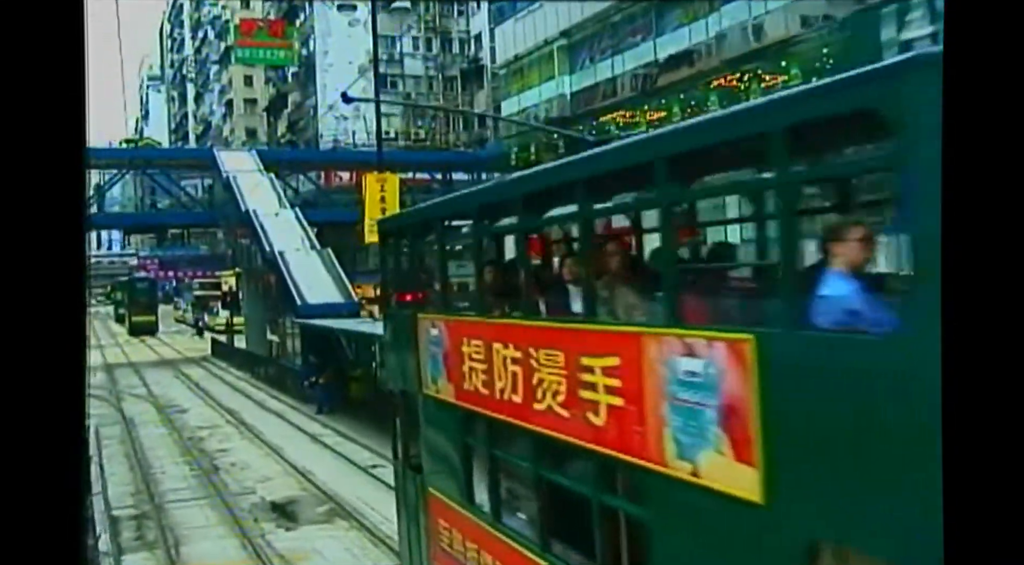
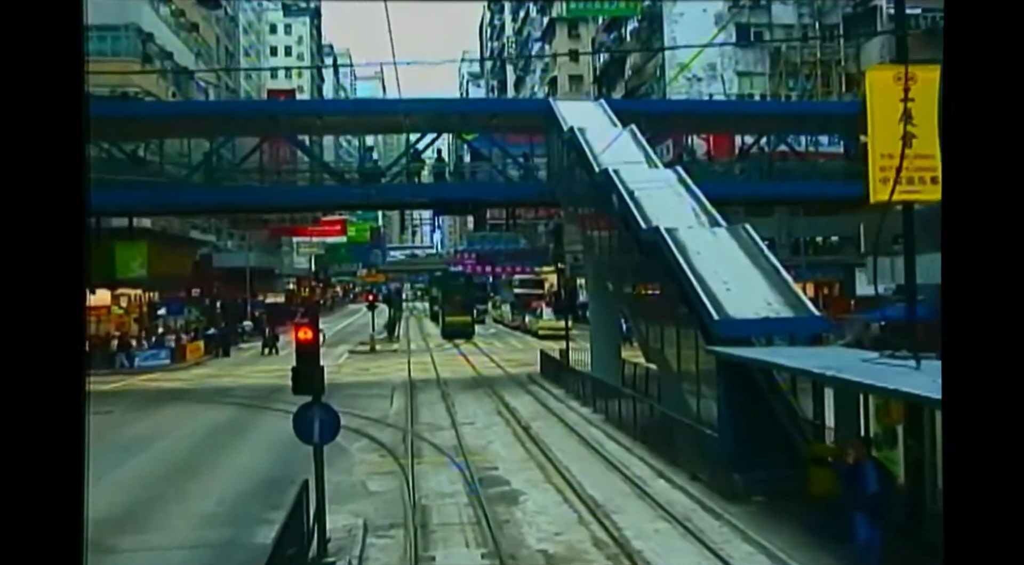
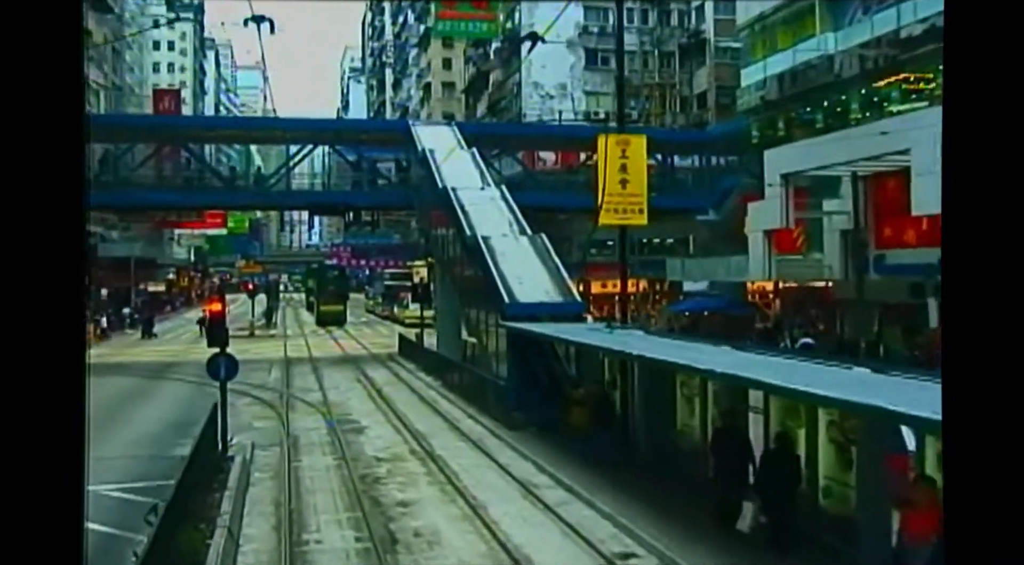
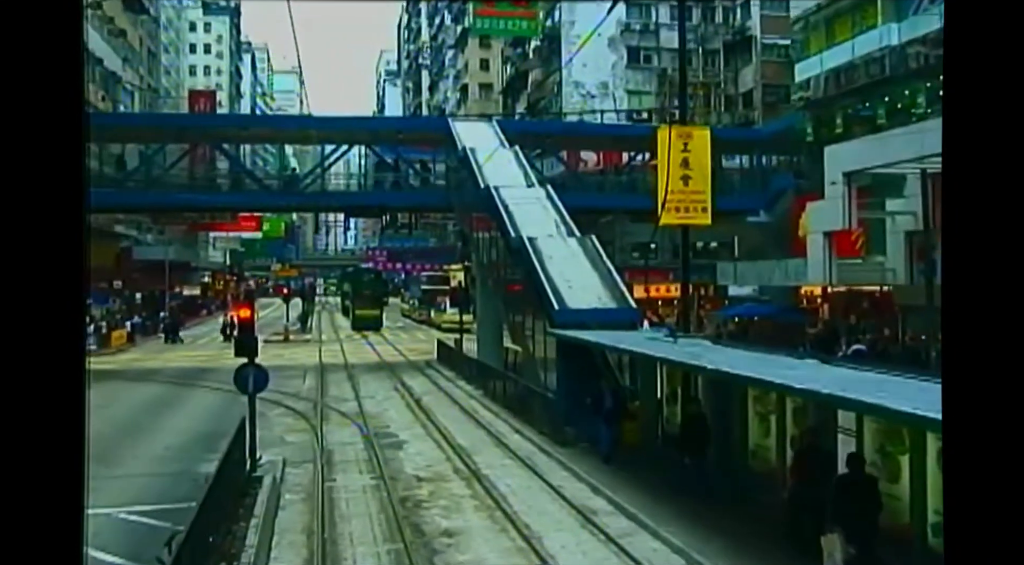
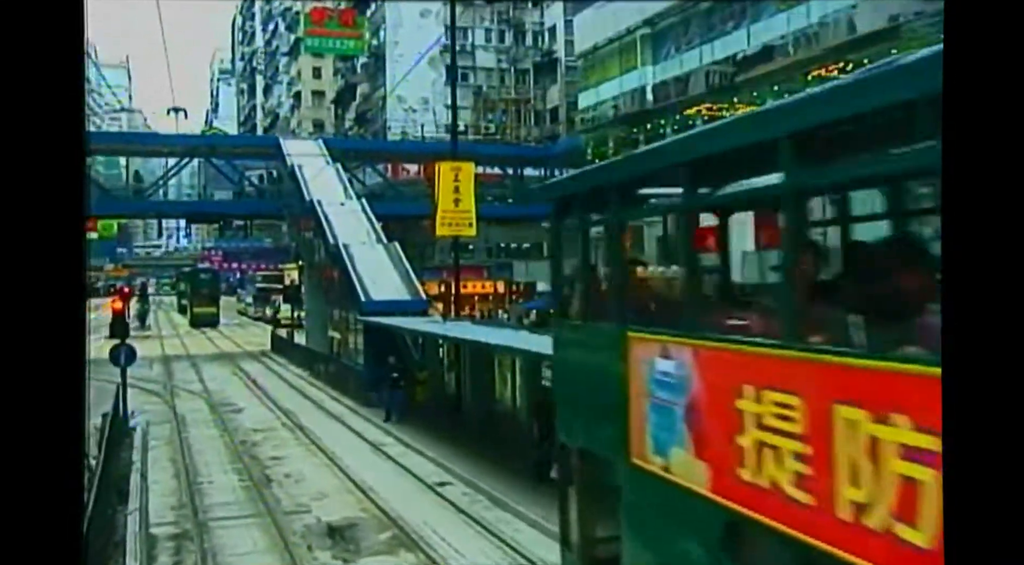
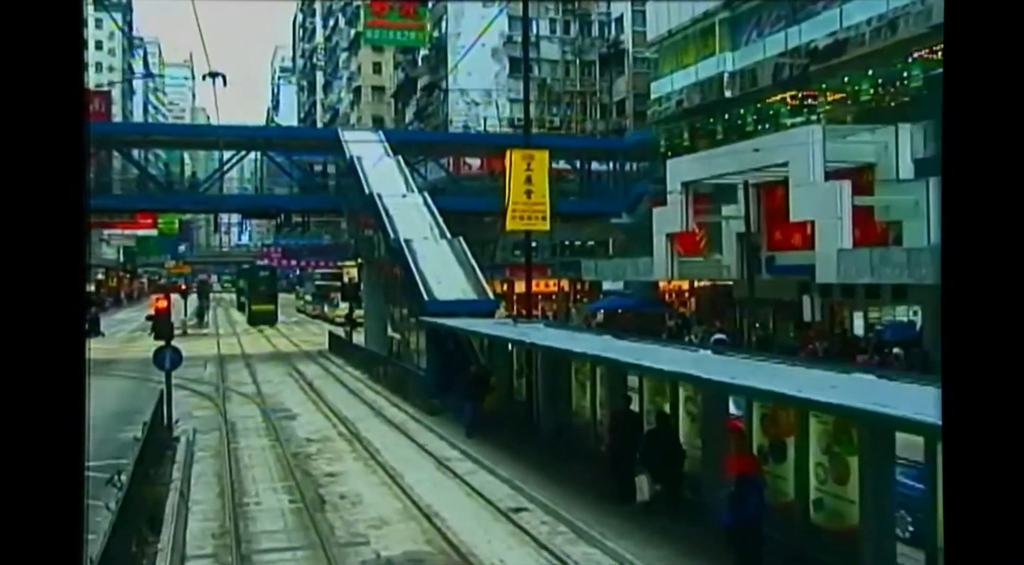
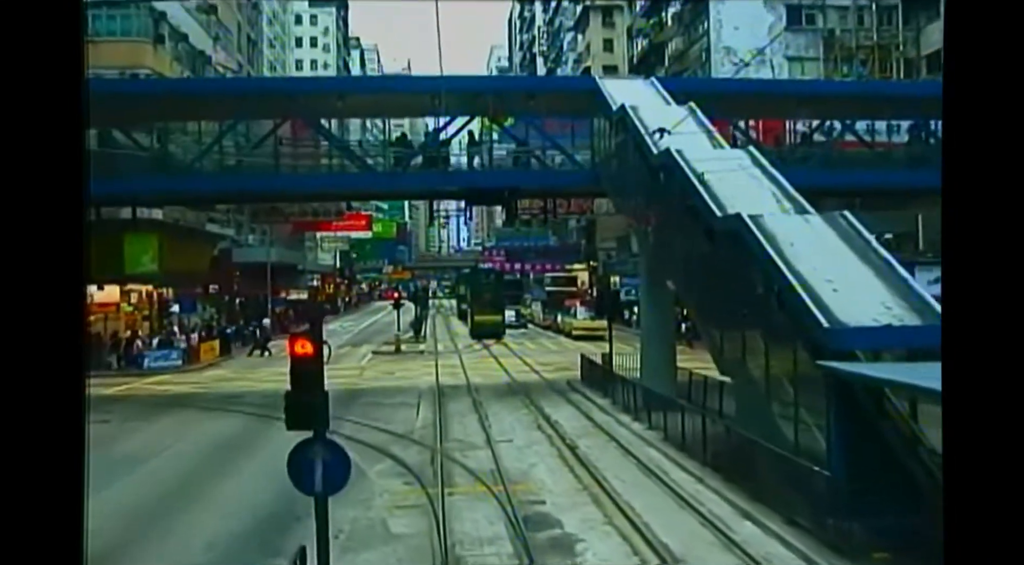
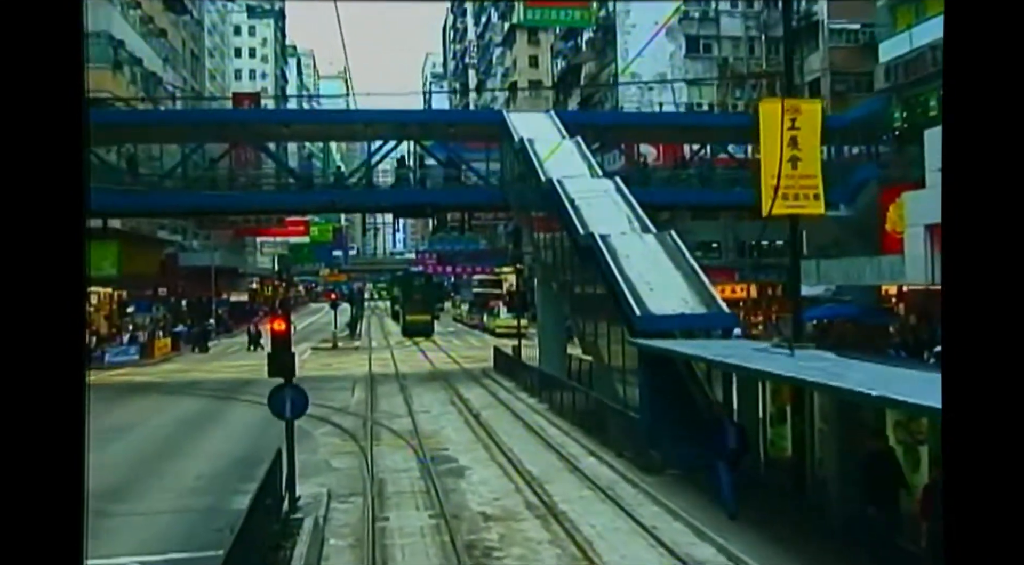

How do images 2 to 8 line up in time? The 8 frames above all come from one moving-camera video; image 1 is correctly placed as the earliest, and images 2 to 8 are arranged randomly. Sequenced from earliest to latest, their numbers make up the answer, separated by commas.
5, 6, 3, 4, 8, 2, 7
